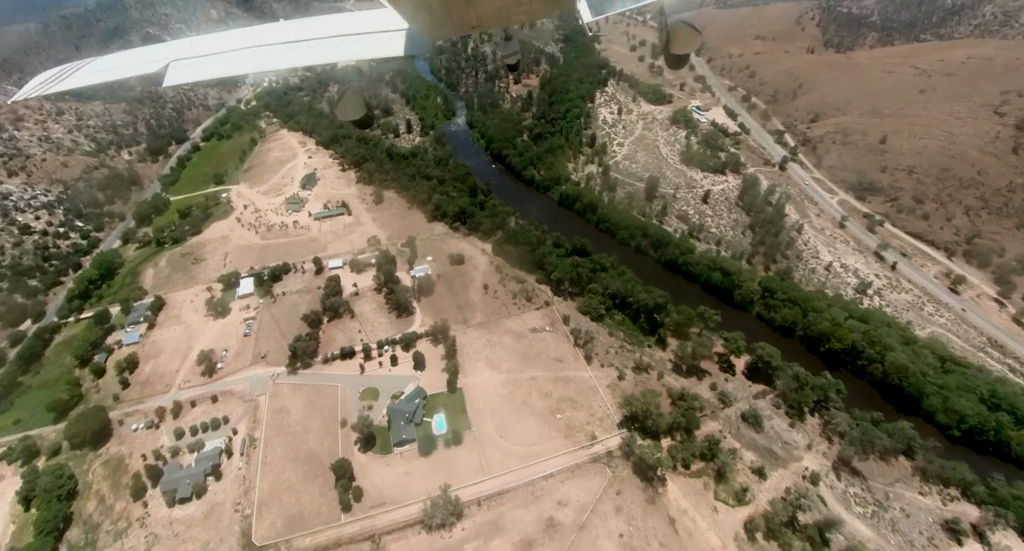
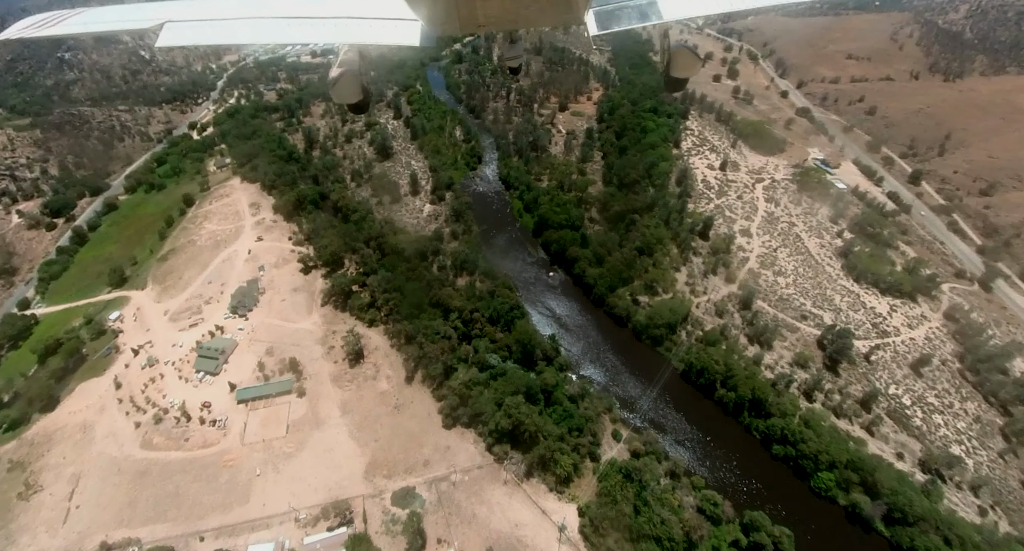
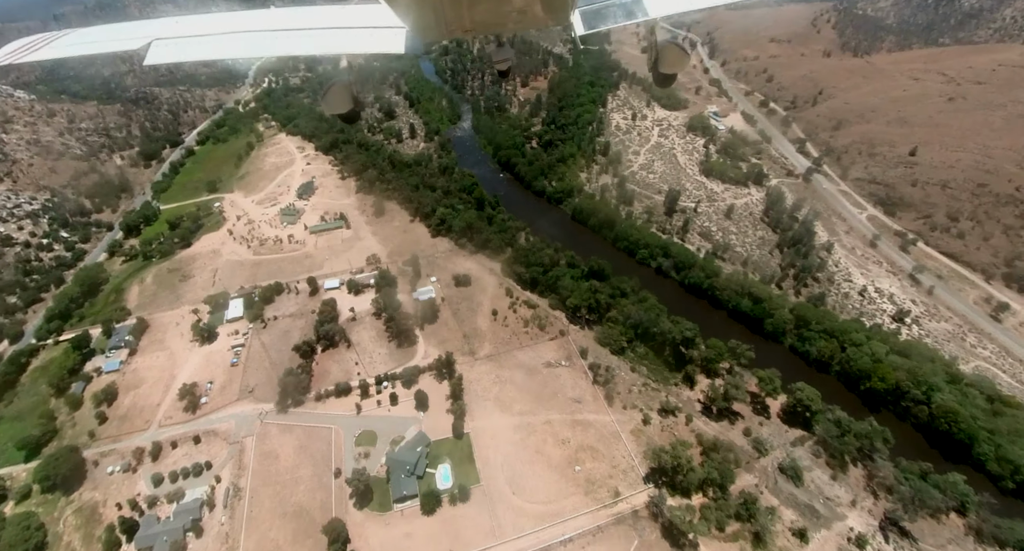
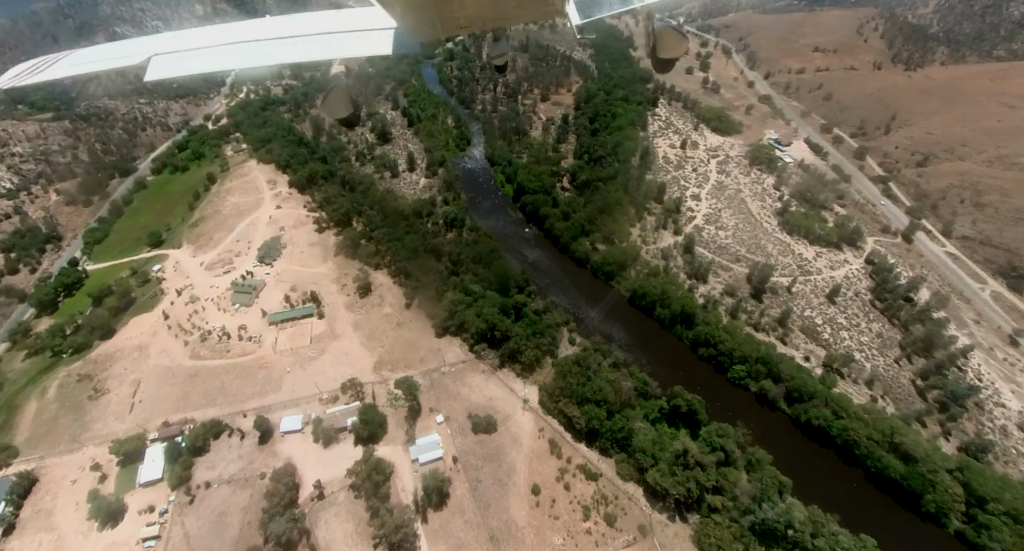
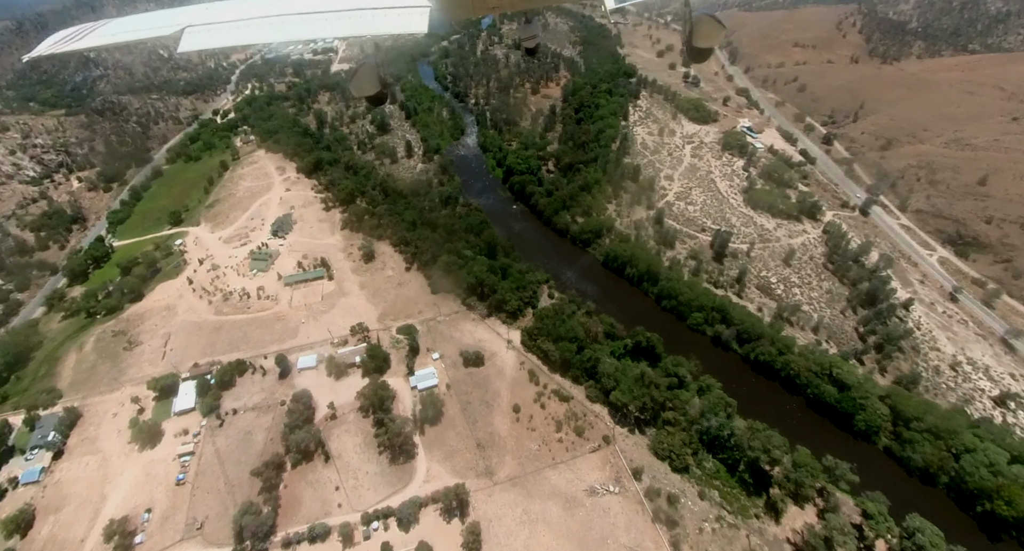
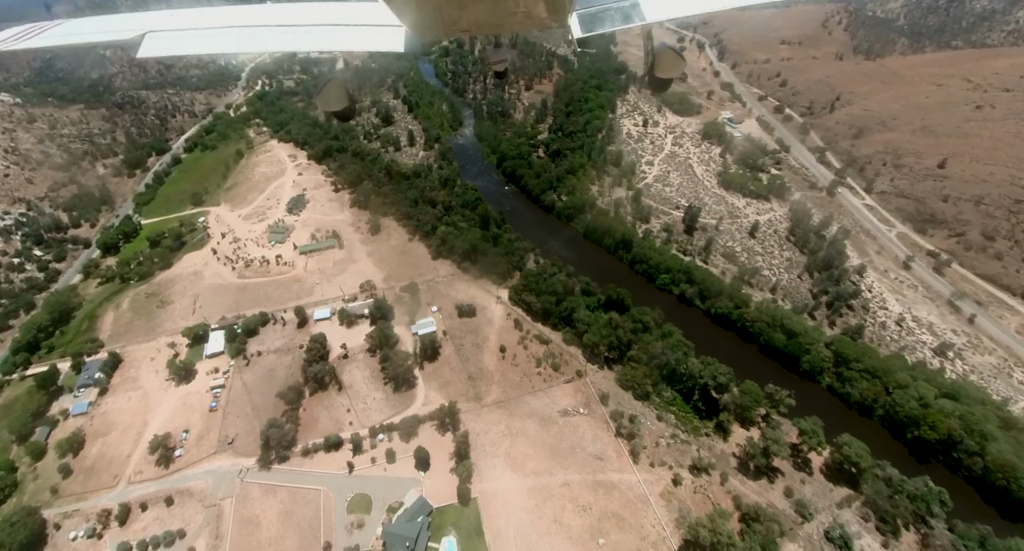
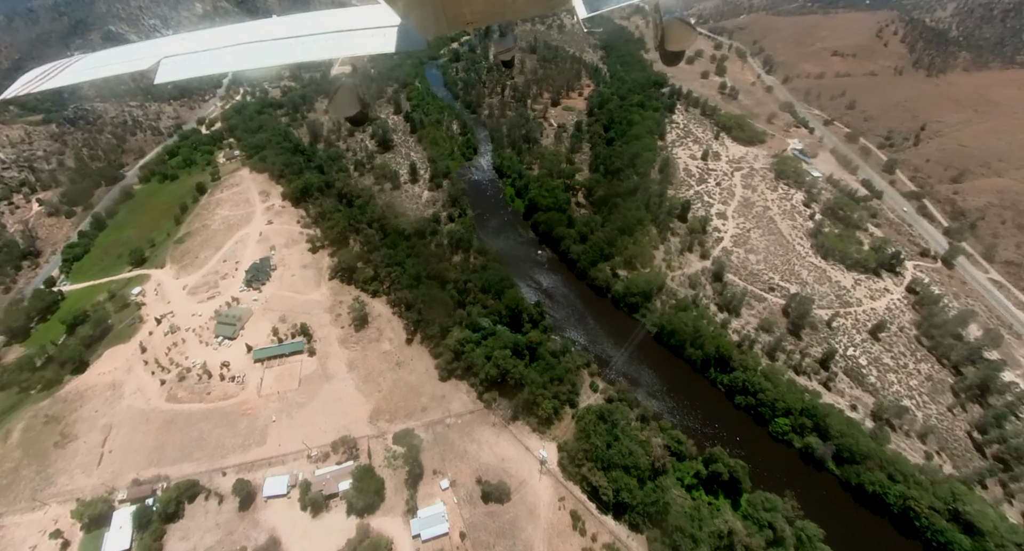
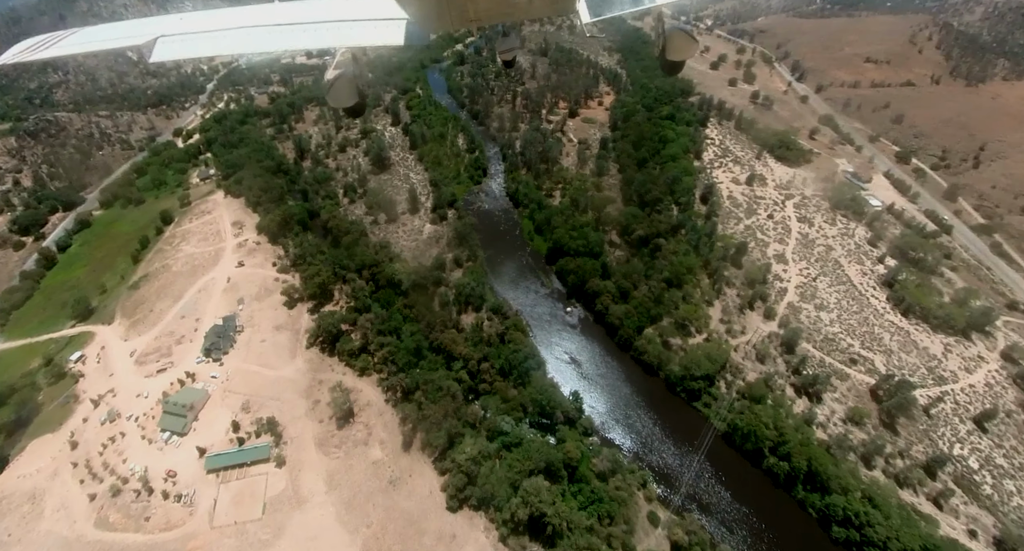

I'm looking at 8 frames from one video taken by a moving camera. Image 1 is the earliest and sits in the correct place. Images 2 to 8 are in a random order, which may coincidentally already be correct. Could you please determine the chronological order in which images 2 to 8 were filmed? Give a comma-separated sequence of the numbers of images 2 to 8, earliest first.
3, 6, 5, 4, 7, 2, 8
